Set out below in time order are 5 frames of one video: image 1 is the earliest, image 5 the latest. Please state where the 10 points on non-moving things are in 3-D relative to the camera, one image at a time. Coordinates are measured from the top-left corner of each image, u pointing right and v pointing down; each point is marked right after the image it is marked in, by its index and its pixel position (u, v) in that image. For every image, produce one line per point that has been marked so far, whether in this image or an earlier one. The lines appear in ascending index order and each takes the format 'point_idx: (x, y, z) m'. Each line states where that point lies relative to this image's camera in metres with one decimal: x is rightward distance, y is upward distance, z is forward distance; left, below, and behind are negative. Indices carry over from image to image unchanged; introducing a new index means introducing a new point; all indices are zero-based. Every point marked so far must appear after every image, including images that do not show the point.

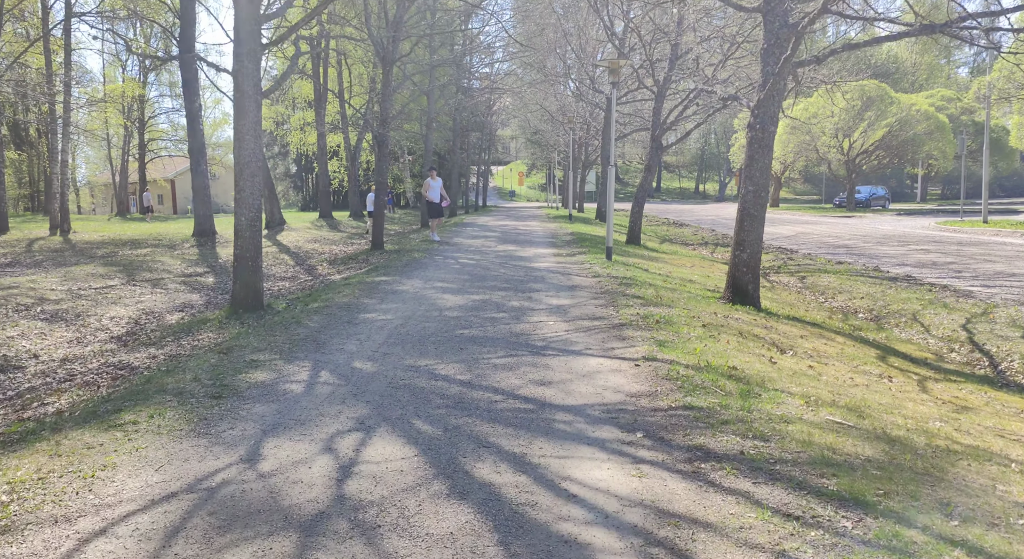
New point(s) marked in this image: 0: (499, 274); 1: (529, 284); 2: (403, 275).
0: (-0.2, +0.1, +12.9) m
1: (+0.3, -0.1, +11.5) m
2: (-1.9, +0.1, +13.0) m
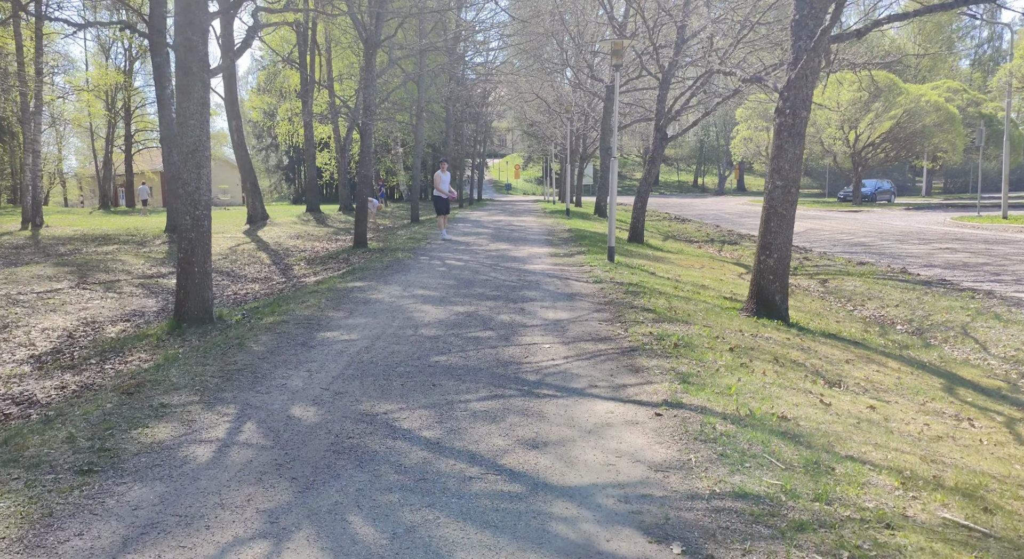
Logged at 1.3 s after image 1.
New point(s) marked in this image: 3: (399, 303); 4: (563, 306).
0: (-0.4, 0.0, +11.5) m
1: (+0.1, -0.2, +10.1) m
2: (-2.1, 0.0, +11.6) m
3: (-1.4, -0.3, +9.3) m
4: (+0.6, -0.3, +9.0) m
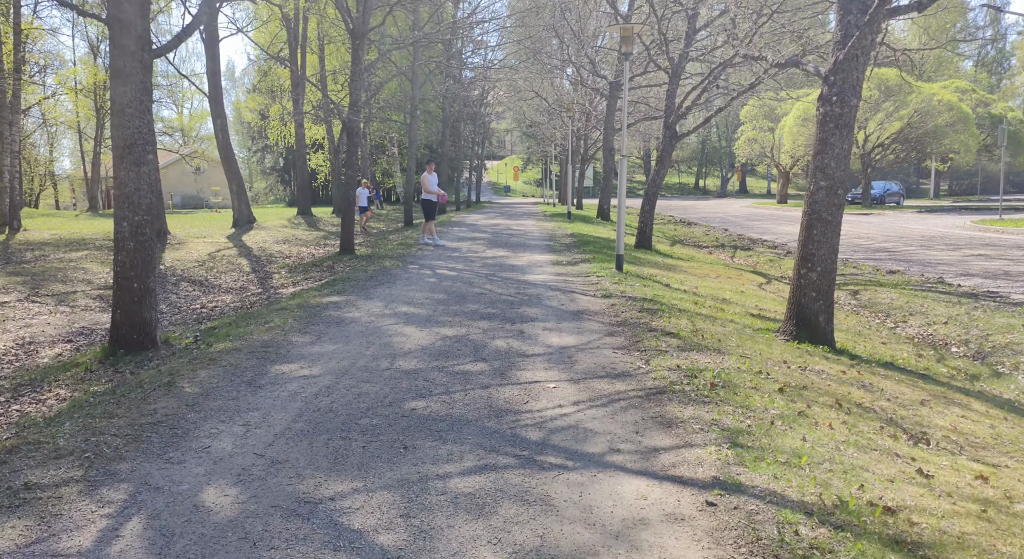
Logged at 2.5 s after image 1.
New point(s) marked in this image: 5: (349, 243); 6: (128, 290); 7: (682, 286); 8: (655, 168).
0: (-0.4, -0.2, +10.2) m
1: (+0.1, -0.4, +8.8) m
2: (-2.1, -0.2, +10.3) m
3: (-1.5, -0.5, +8.0) m
4: (+0.6, -0.5, +7.7) m
5: (-3.9, +0.9, +17.5) m
6: (-3.8, -0.1, +7.3) m
7: (+2.7, -0.1, +11.5) m
8: (+3.5, +2.8, +18.2) m
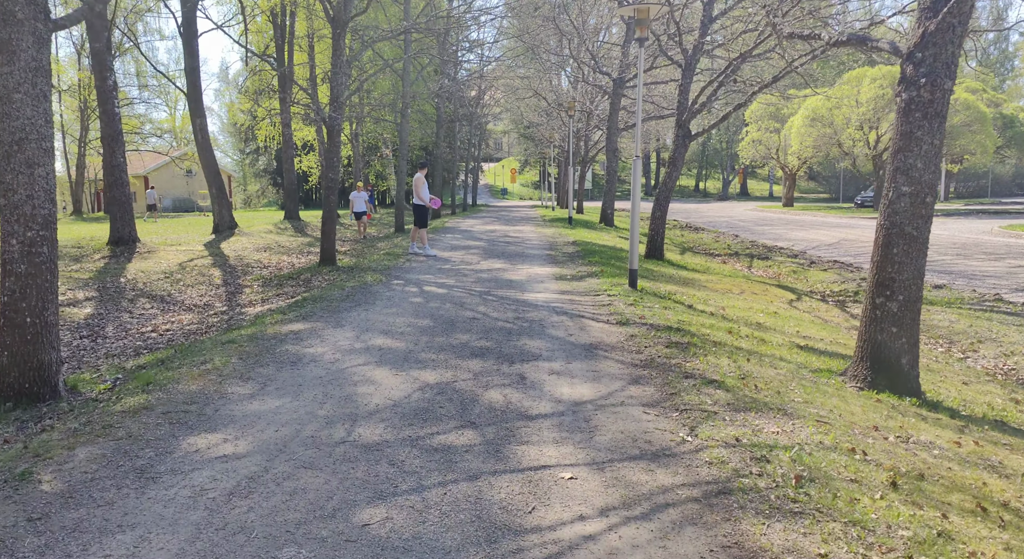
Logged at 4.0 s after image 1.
0: (-0.4, -0.5, +8.6) m
1: (+0.1, -0.6, +7.2) m
2: (-2.1, -0.5, +8.7) m
3: (-1.5, -0.7, +6.4) m
4: (+0.6, -0.8, +6.1) m
5: (-3.9, +0.6, +15.9) m
6: (-3.8, -0.4, +5.7) m
7: (+2.6, -0.4, +9.9) m
8: (+3.5, +2.5, +16.6) m
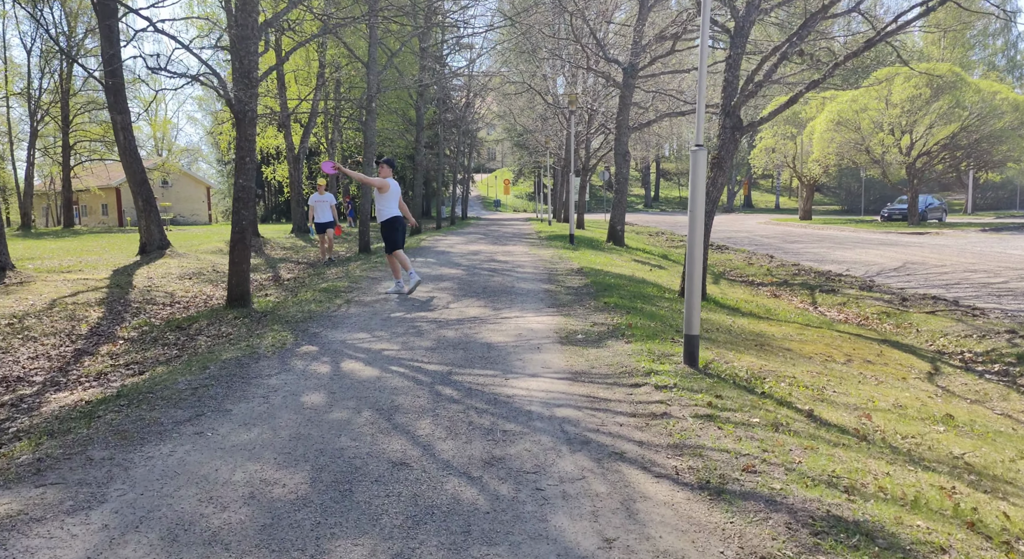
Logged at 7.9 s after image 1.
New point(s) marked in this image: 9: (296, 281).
0: (-0.6, -1.1, +4.1) m
1: (-0.1, -1.2, +2.7) m
2: (-2.3, -1.1, +4.1) m
3: (-1.7, -1.3, +1.9) m
4: (+0.4, -1.3, +1.6) m
5: (-4.2, -0.2, +11.4) m
6: (-4.0, -0.9, +1.2) m
7: (+2.4, -1.0, +5.4) m
8: (+3.2, +1.7, +12.1) m
9: (-4.5, 0.0, +15.1) m
